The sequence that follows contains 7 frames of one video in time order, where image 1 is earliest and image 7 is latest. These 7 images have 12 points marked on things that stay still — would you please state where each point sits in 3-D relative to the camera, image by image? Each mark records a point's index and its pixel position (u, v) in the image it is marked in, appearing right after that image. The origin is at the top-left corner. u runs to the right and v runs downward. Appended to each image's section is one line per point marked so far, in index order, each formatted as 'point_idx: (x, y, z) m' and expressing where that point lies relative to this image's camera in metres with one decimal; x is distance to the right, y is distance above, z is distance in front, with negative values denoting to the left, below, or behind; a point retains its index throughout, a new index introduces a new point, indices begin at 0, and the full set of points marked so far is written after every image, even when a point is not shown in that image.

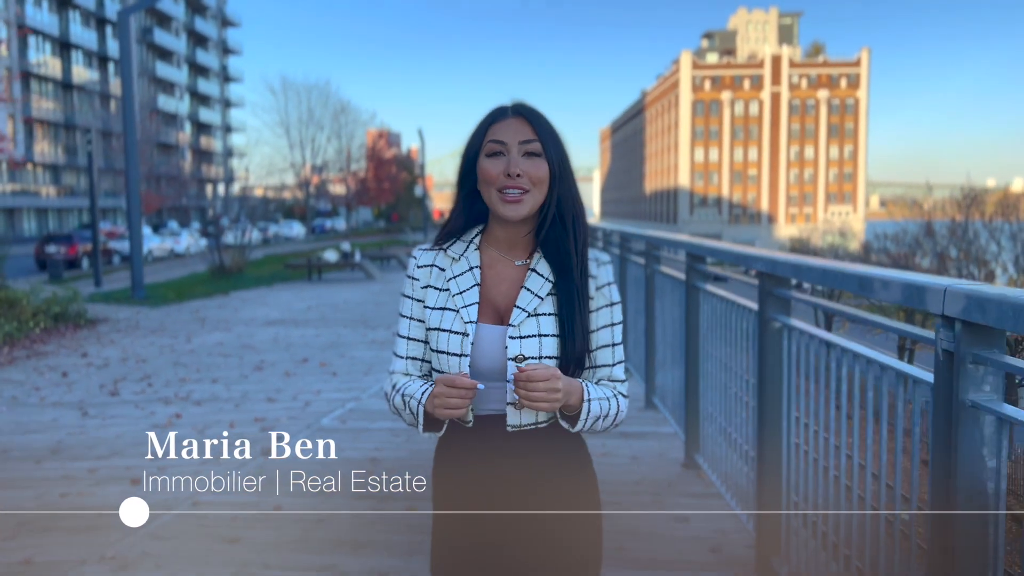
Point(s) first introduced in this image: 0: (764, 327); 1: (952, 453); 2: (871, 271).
0: (+1.0, -0.2, +3.3) m
1: (+1.0, -0.3, +1.9) m
2: (+1.0, 0.0, +2.2) m
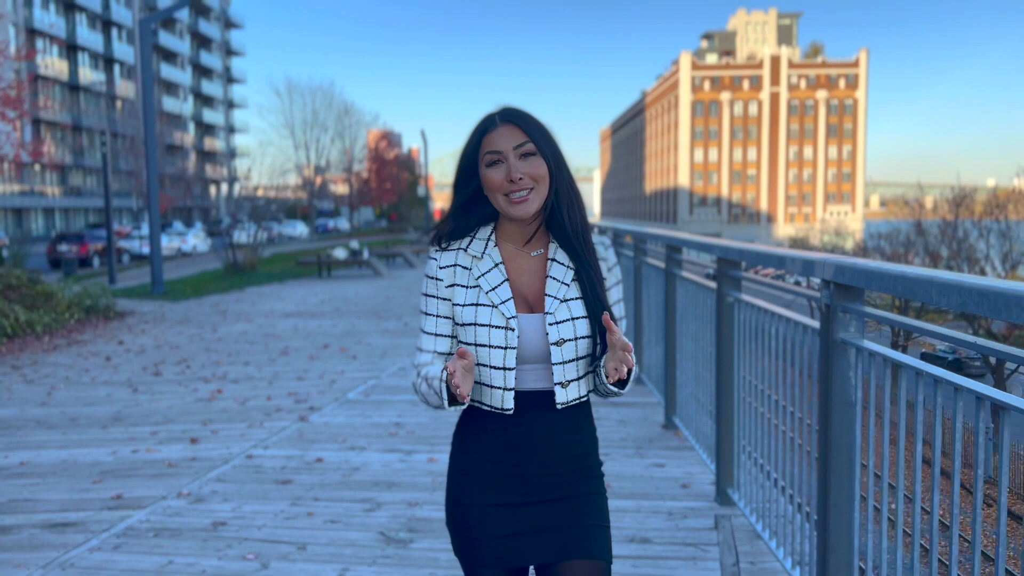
0: (+1.0, -0.1, +4.1) m
1: (+1.0, -0.3, +2.7) m
2: (+1.0, +0.1, +3.0) m
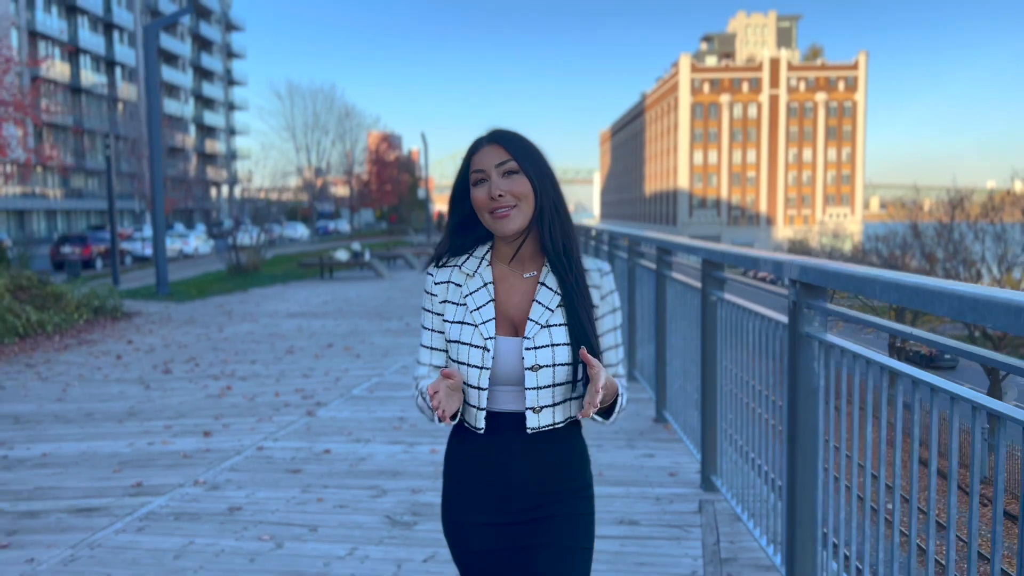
0: (+1.0, -0.1, +4.3) m
1: (+1.0, -0.3, +2.9) m
2: (+1.0, +0.1, +3.3) m
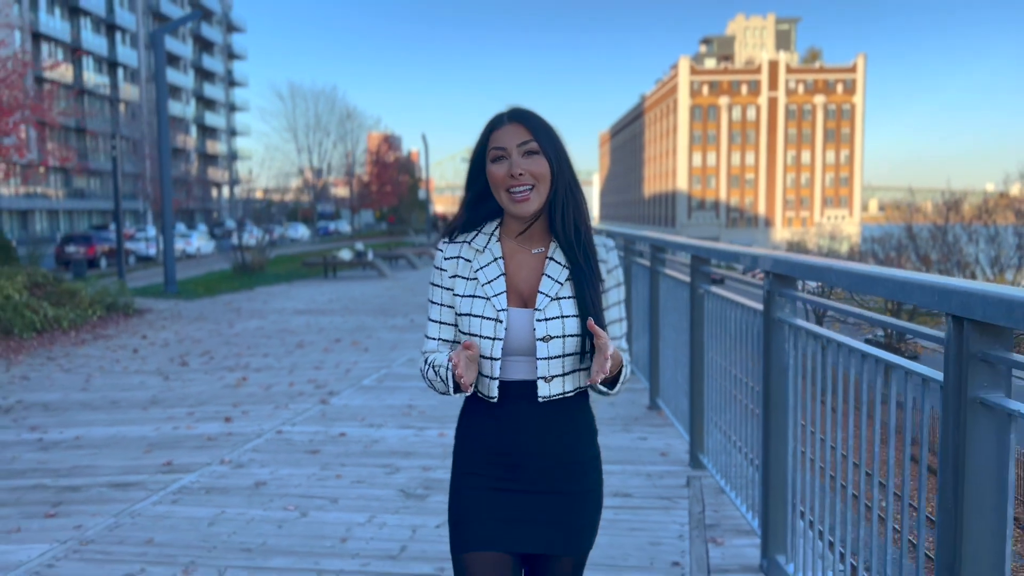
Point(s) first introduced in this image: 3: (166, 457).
0: (+1.0, 0.0, +4.7) m
1: (+1.0, -0.2, +3.3) m
2: (+1.0, +0.2, +3.7) m
3: (-2.2, -1.1, +5.4) m
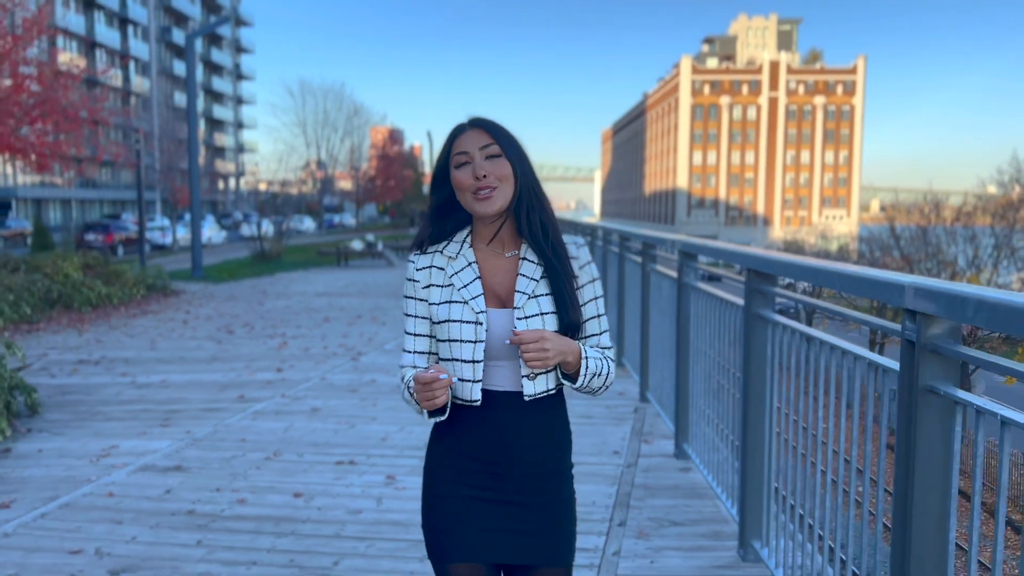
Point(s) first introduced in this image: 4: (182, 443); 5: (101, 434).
0: (+1.0, +0.1, +6.3) m
1: (+1.0, -0.1, +4.9) m
2: (+1.0, +0.3, +5.2) m
3: (-2.2, -0.9, +6.9) m
4: (-2.1, -1.0, +5.4) m
5: (-2.8, -1.0, +5.7) m
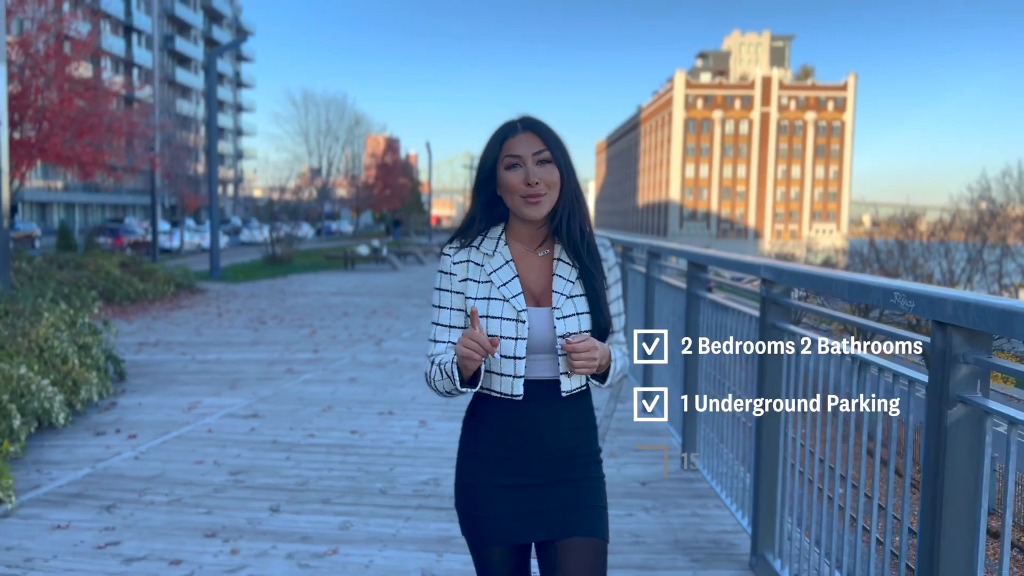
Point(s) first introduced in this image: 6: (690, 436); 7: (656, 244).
0: (+1.0, +0.2, +7.7) m
1: (+1.0, 0.0, +6.3) m
2: (+1.0, +0.4, +6.7) m
3: (-2.2, -0.8, +8.3) m
4: (-2.1, -0.9, +6.8) m
5: (-2.7, -0.9, +7.1) m
6: (+1.0, -0.9, +4.9) m
7: (+1.0, +0.3, +5.9) m
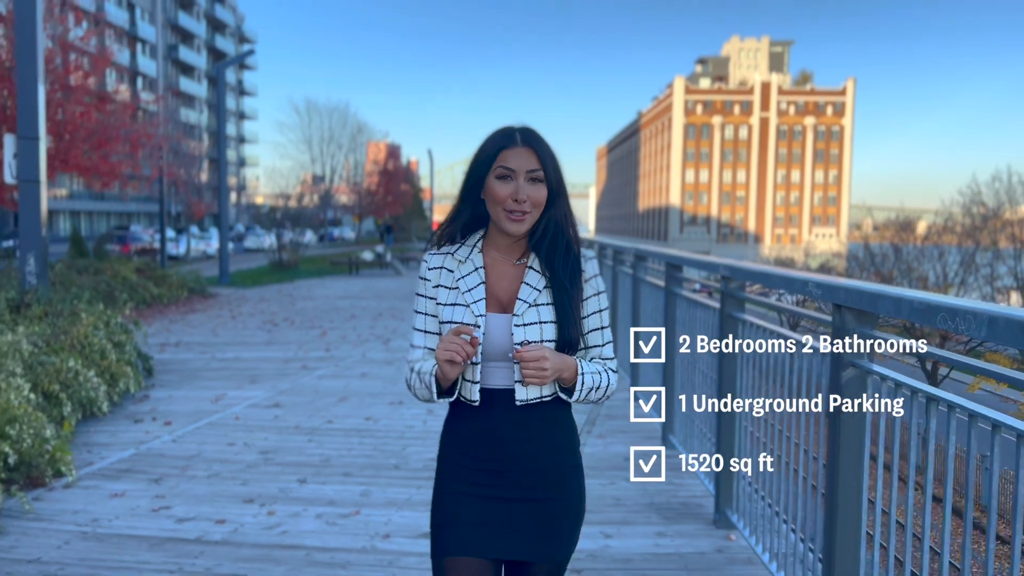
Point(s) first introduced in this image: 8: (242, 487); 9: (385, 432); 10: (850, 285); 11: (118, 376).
0: (+1.0, +0.2, +8.3) m
1: (+1.0, 0.0, +6.9) m
2: (+1.0, +0.4, +7.3) m
3: (-2.2, -0.8, +8.9) m
4: (-2.1, -0.9, +7.4) m
5: (-2.8, -0.9, +7.7) m
6: (+1.0, -0.8, +5.6) m
7: (+1.0, +0.3, +6.5) m
8: (-1.5, -1.1, +4.8) m
9: (-0.9, -1.0, +6.0) m
10: (+1.0, 0.0, +2.6) m
11: (-3.2, -0.7, +6.9) m
